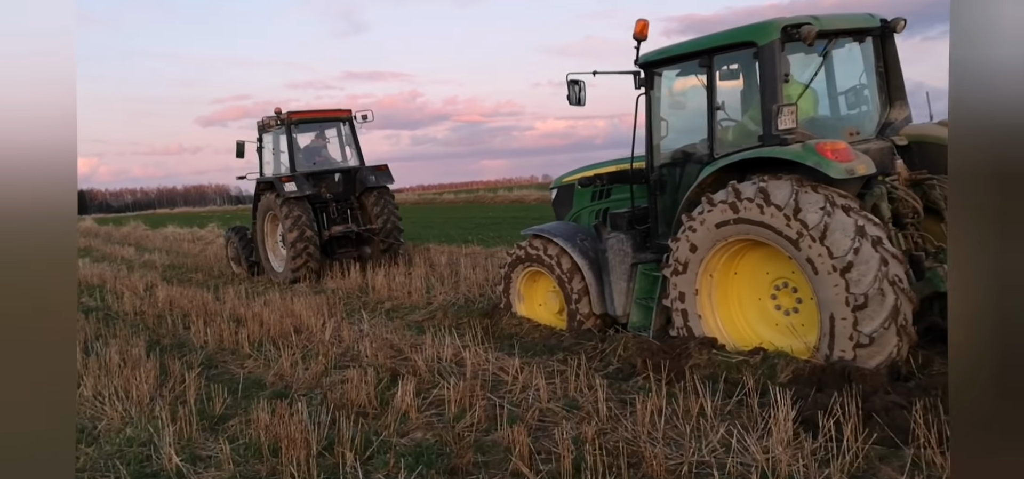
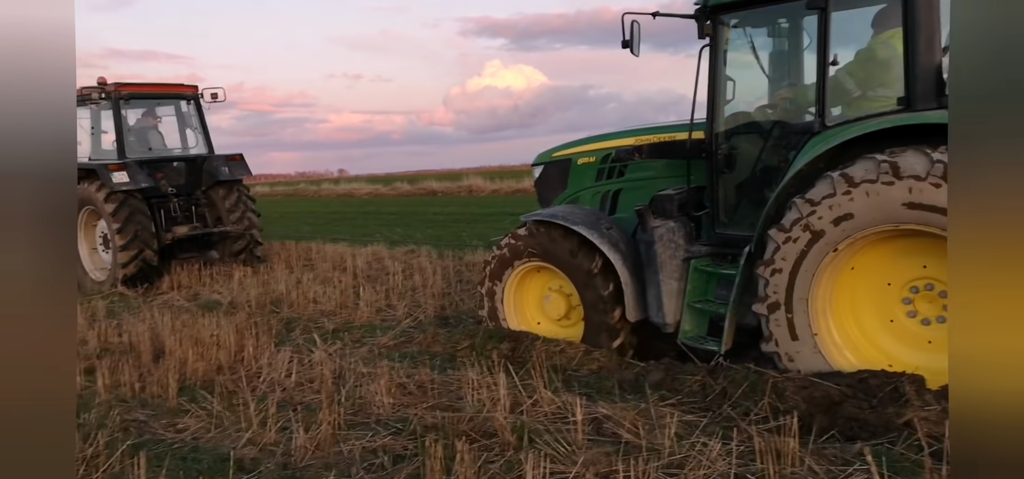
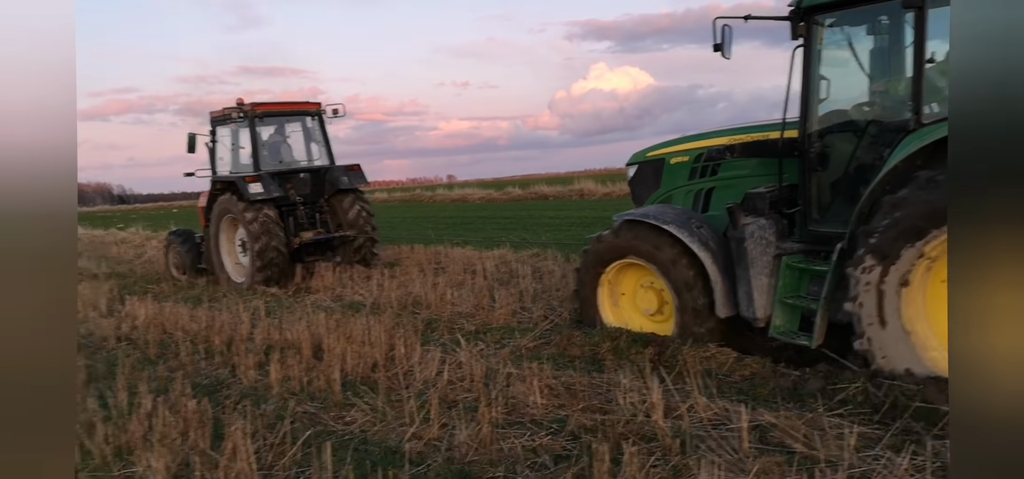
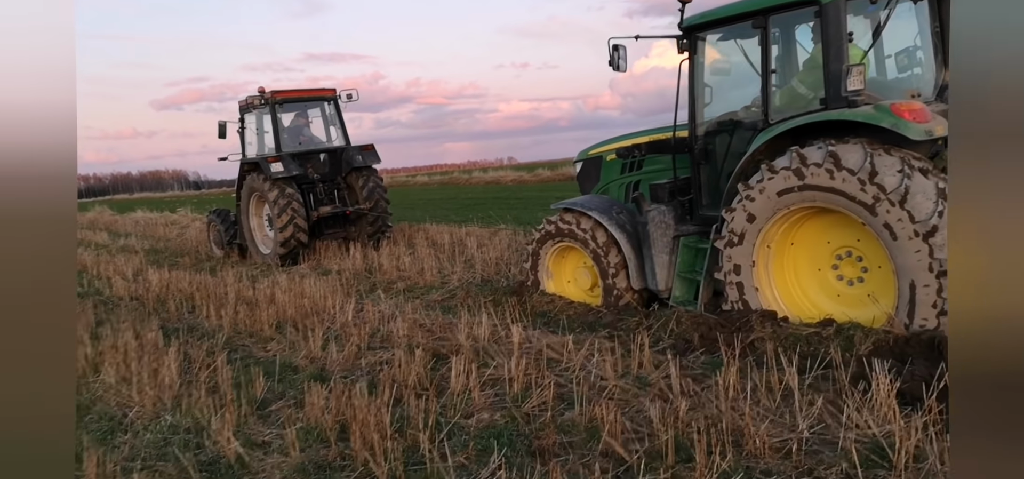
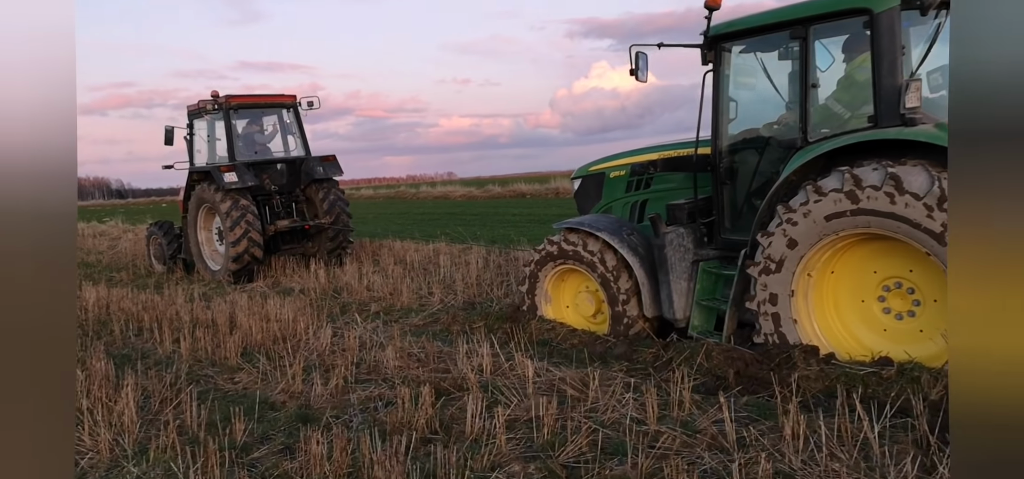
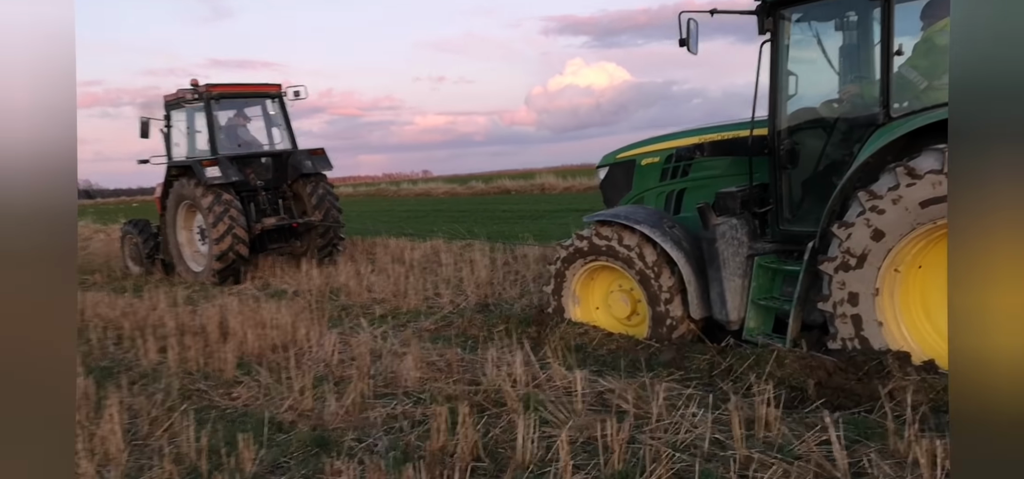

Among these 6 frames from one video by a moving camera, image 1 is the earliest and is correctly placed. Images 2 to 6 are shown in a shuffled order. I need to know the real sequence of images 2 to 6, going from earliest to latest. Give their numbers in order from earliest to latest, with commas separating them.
4, 5, 6, 2, 3
